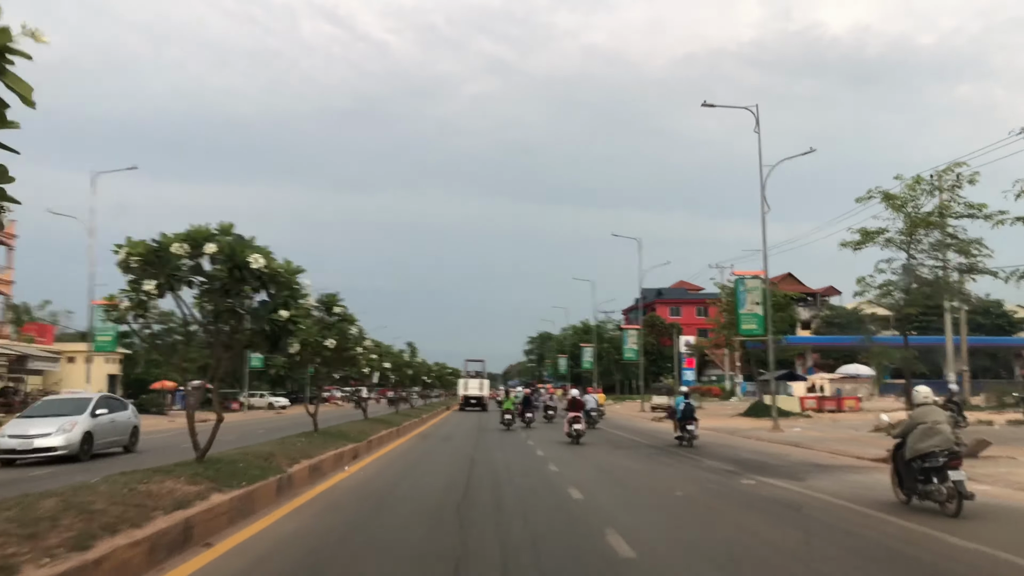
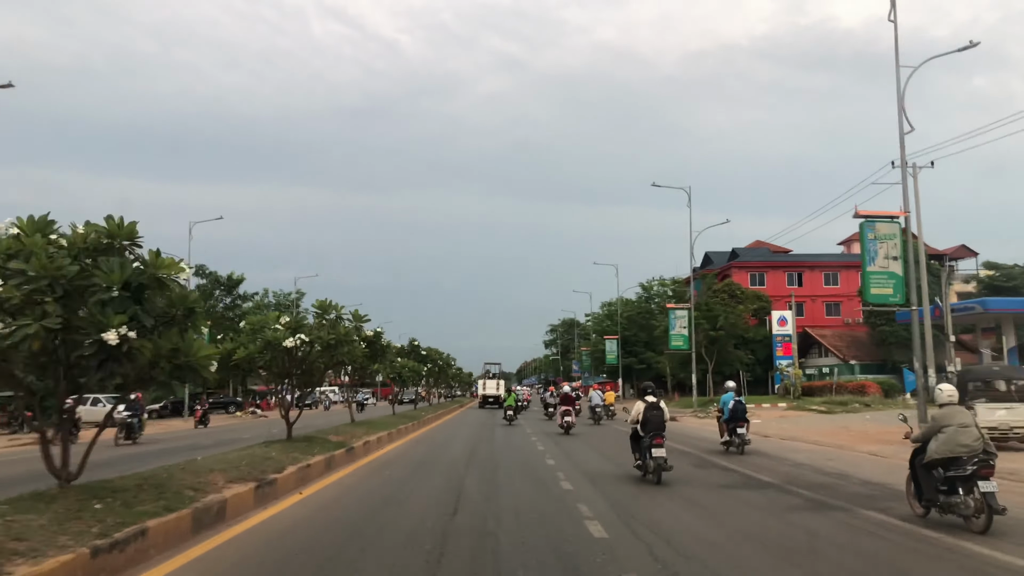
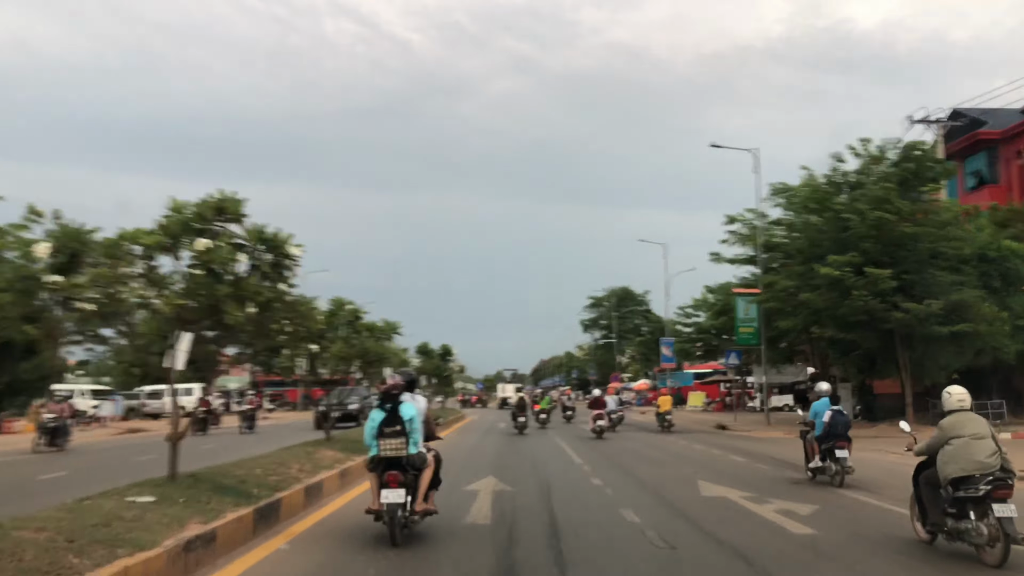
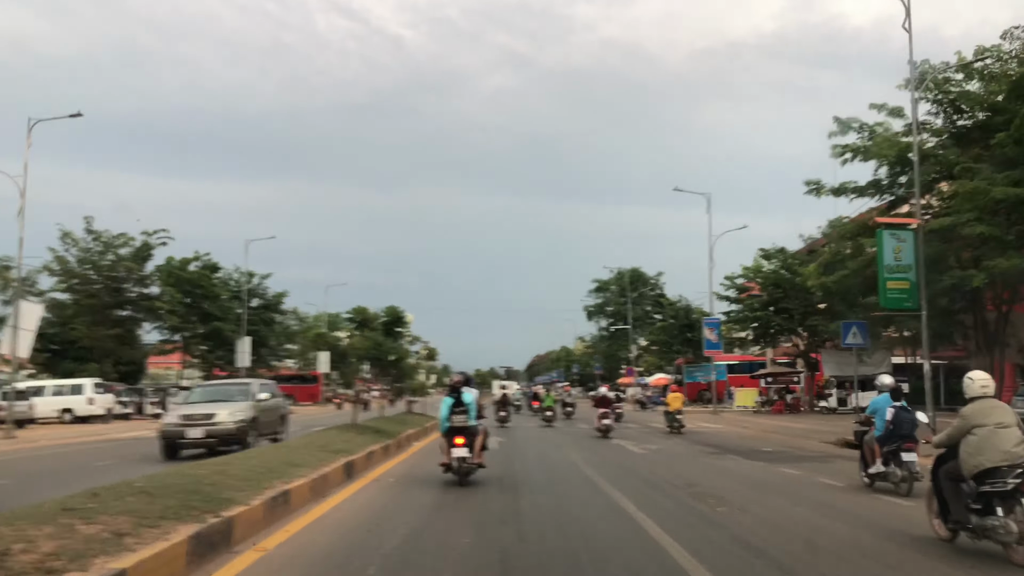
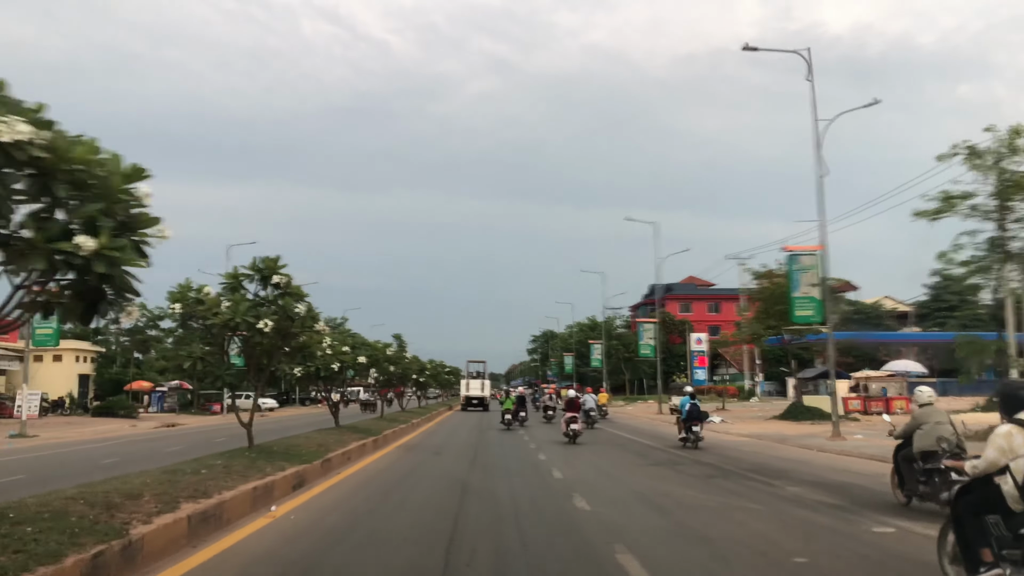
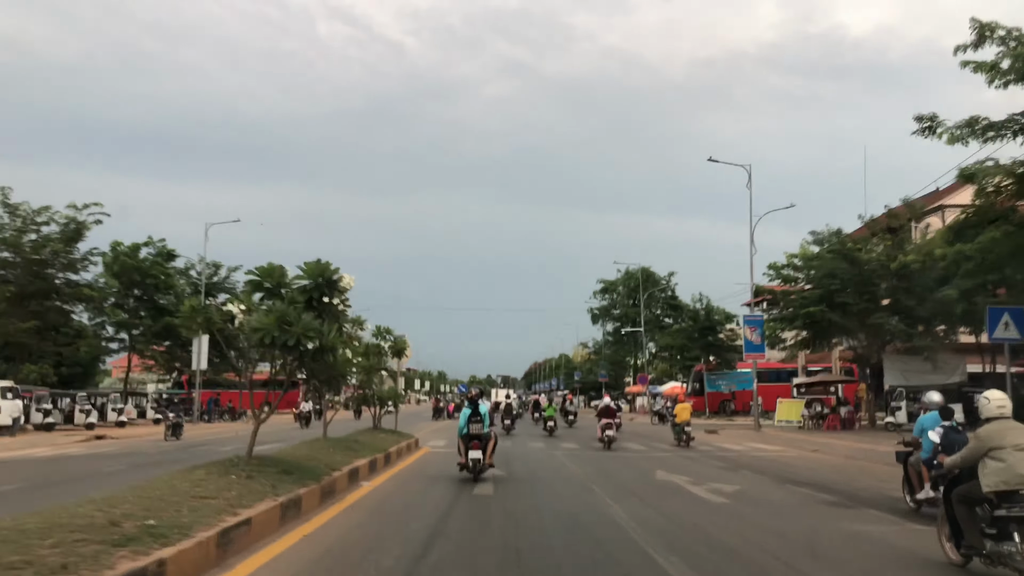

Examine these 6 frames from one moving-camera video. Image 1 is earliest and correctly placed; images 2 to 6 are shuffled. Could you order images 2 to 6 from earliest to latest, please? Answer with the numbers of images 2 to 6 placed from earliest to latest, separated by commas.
5, 2, 3, 4, 6
